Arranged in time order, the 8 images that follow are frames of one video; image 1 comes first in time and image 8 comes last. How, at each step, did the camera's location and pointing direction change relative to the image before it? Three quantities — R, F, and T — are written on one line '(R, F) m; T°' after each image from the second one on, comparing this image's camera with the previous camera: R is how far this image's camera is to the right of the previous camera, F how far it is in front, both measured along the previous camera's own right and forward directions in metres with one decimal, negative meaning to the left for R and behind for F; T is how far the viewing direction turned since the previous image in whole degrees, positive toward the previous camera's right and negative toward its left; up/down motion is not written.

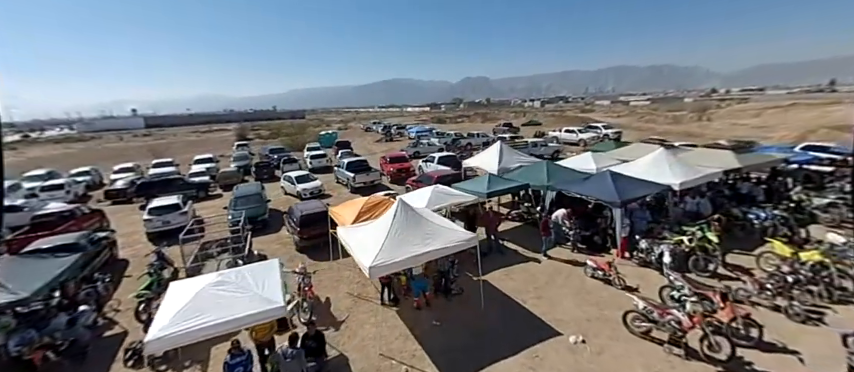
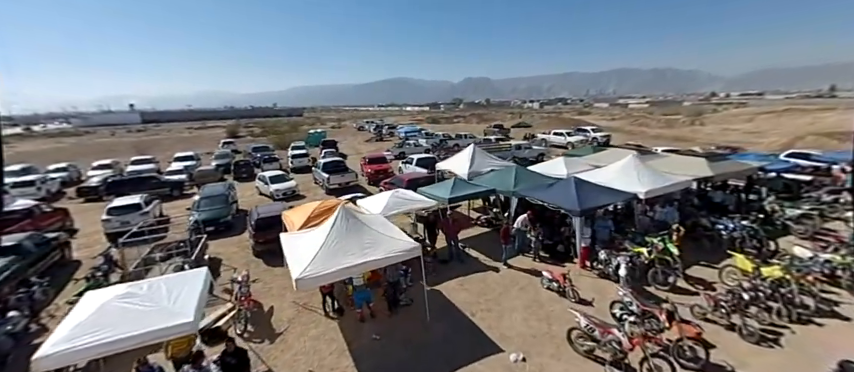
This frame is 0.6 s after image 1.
(+1.5, +0.4) m; 0°
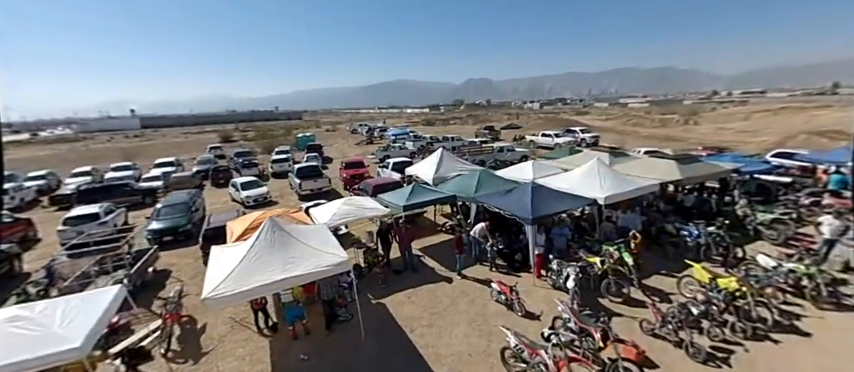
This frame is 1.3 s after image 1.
(+1.8, +0.5) m; 0°
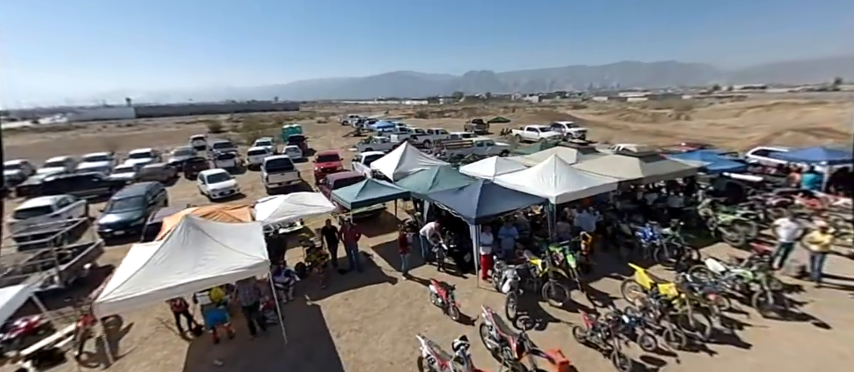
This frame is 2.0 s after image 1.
(+1.7, +0.5) m; 0°
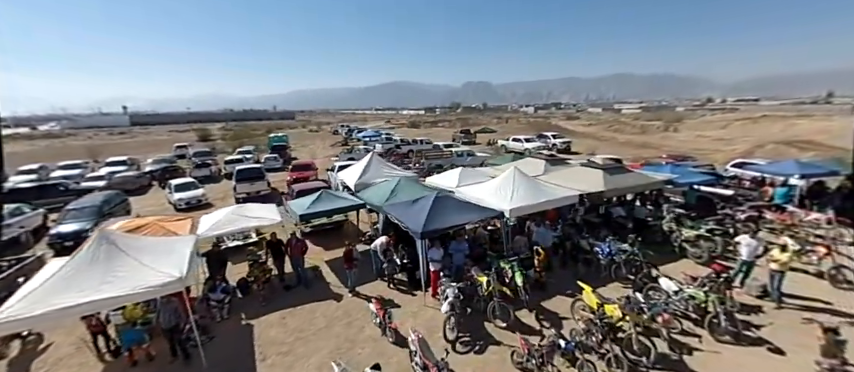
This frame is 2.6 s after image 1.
(+1.5, +0.4) m; 0°
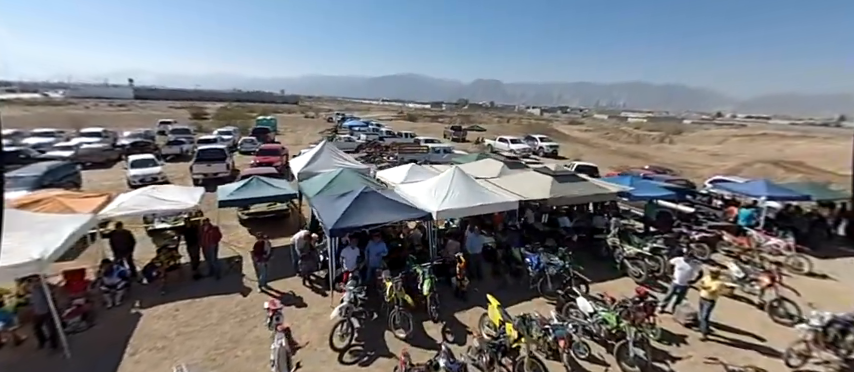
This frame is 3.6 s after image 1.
(+2.3, +0.7) m; 0°
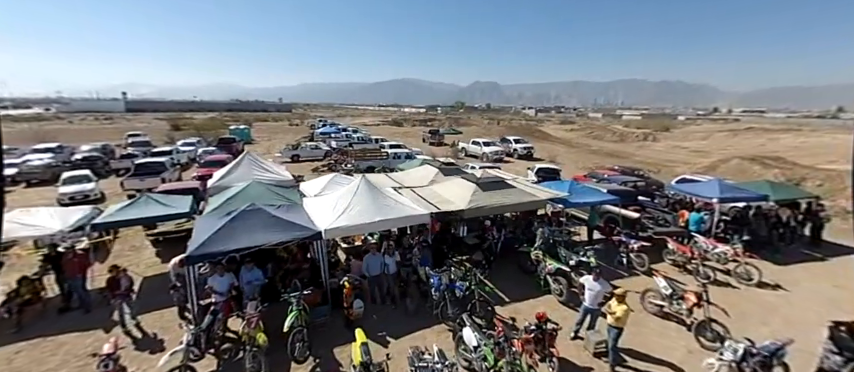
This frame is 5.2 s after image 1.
(+2.9, +1.1) m; 0°
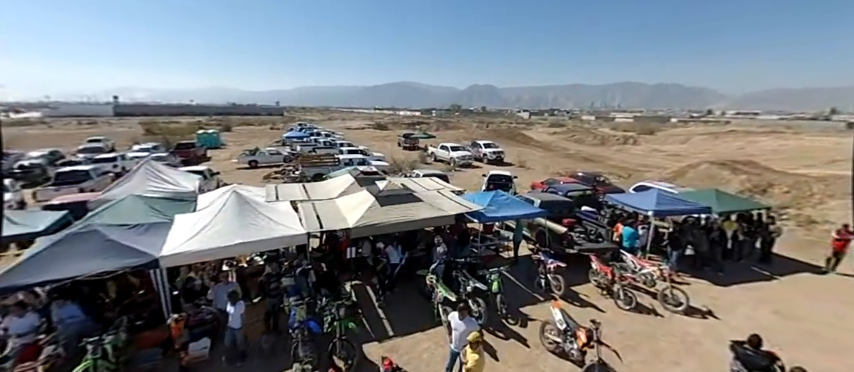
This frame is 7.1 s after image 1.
(+3.1, +1.2) m; 0°
